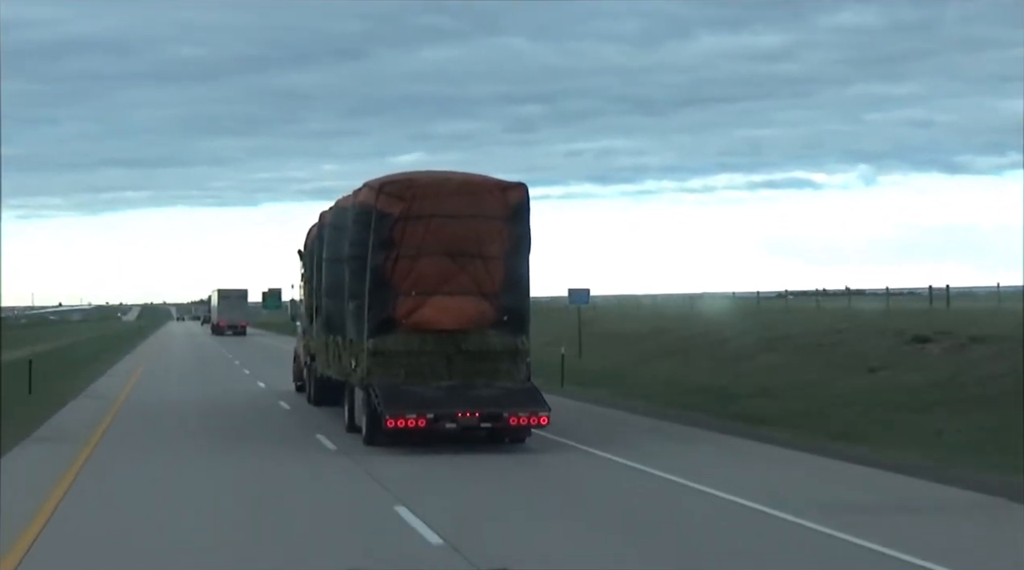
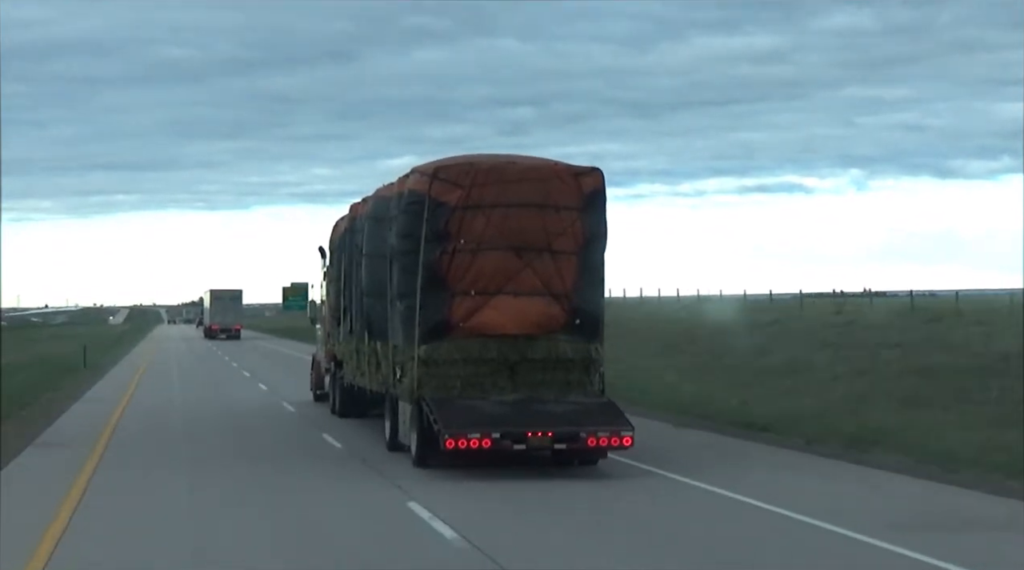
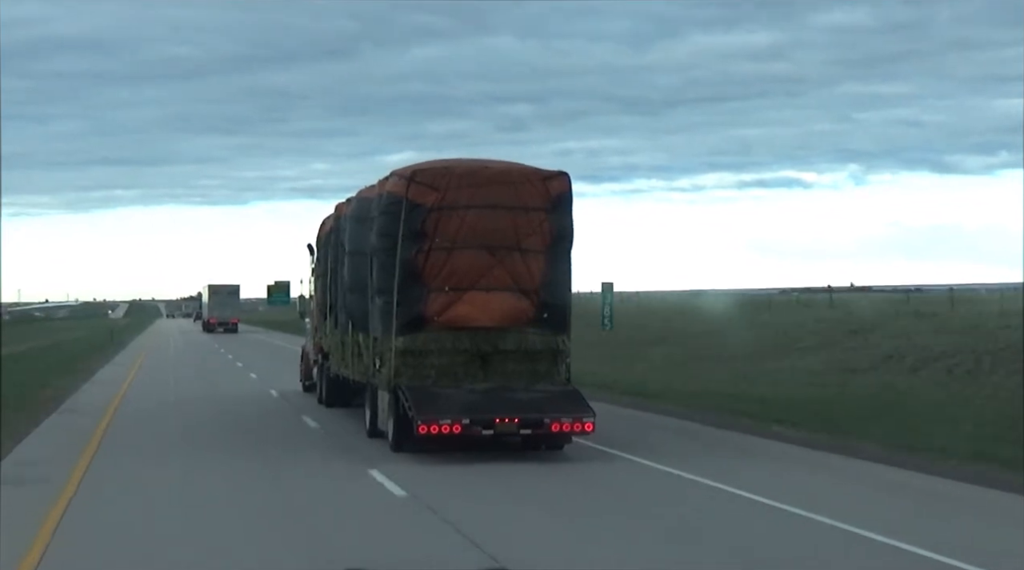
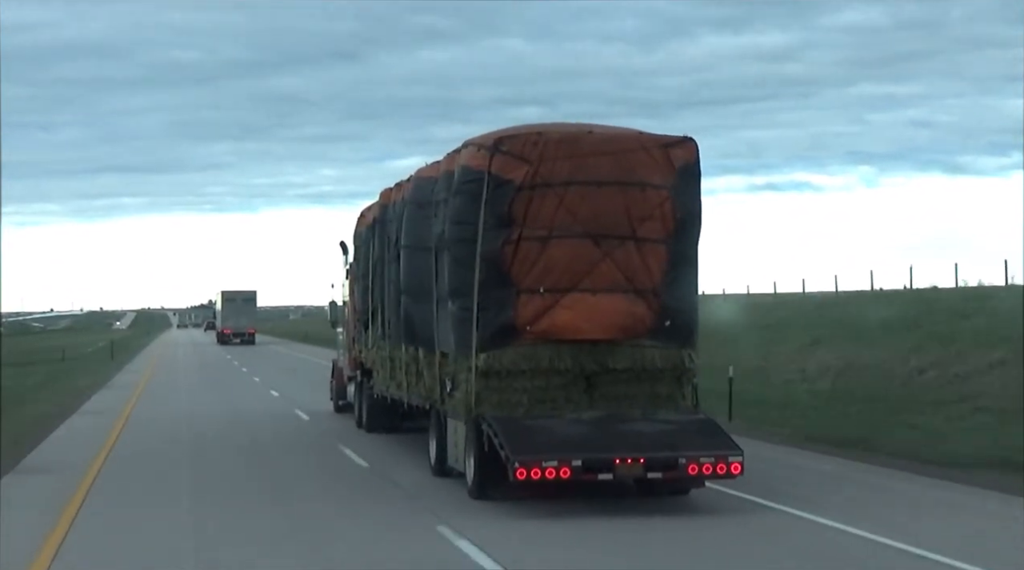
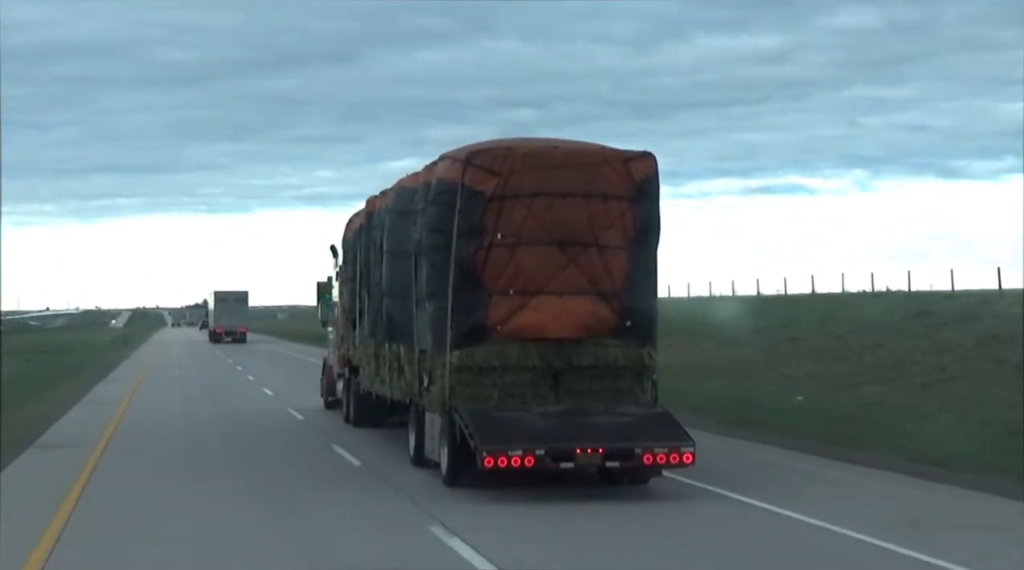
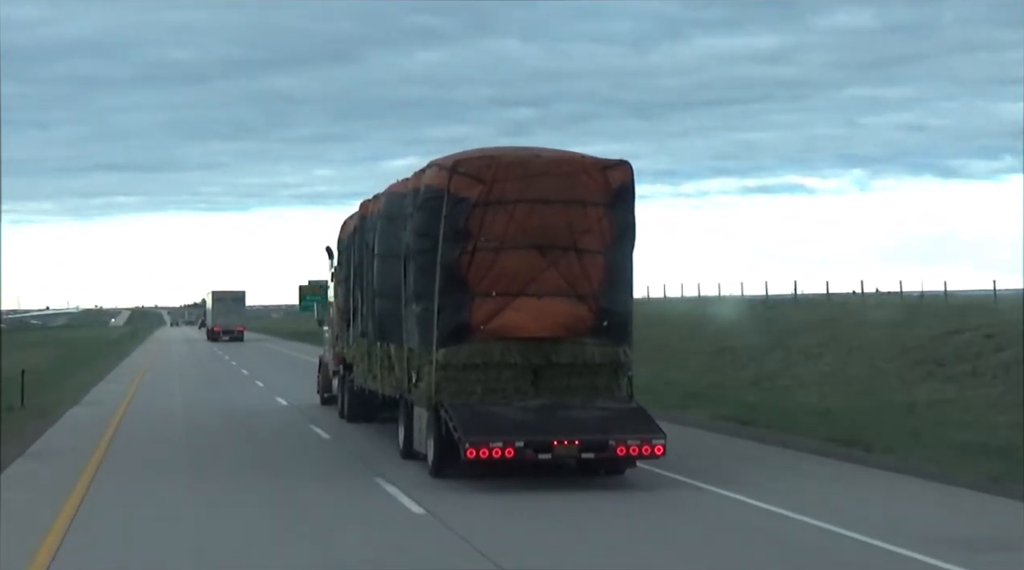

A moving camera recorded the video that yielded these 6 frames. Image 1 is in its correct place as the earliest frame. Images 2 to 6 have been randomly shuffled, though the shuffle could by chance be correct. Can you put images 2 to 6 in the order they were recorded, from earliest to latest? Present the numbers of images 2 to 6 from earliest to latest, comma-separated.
3, 2, 6, 5, 4
